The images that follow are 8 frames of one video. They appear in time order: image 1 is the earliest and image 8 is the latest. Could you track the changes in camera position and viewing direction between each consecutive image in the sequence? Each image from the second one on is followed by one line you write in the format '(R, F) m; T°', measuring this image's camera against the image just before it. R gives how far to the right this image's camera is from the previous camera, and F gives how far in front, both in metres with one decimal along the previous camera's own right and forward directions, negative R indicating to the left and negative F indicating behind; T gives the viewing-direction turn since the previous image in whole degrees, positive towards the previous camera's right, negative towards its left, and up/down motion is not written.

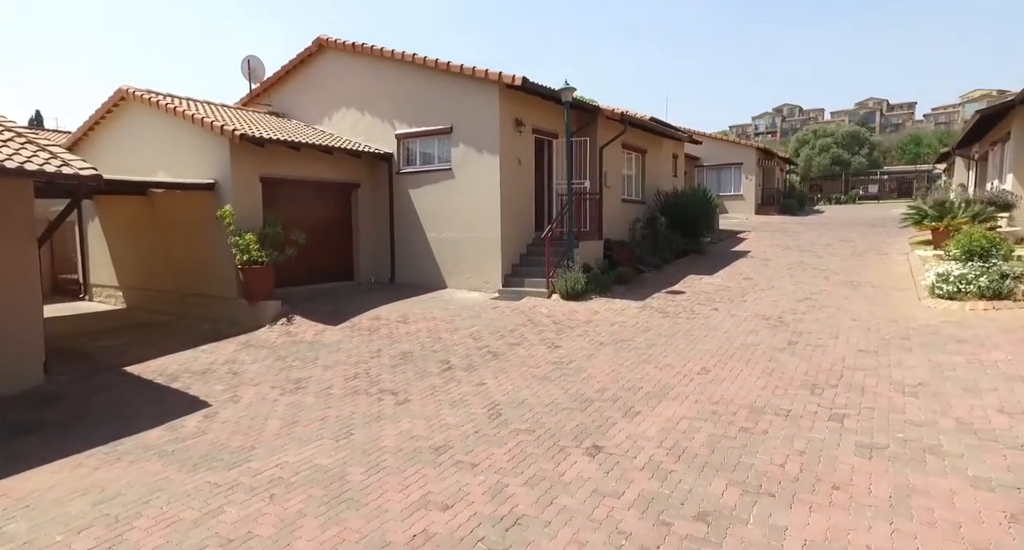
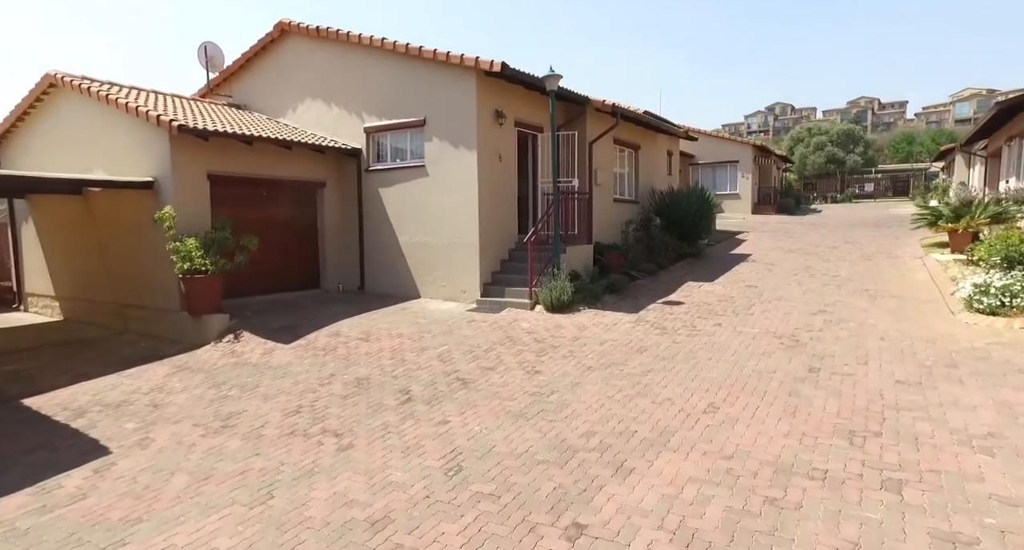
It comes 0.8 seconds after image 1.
(+0.2, +1.1) m; +1°
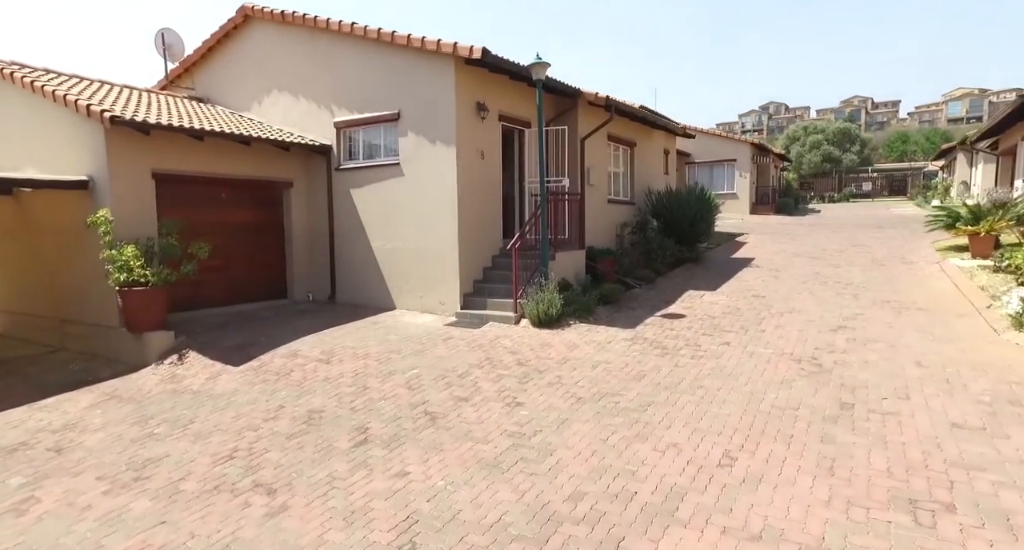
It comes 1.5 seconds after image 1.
(+0.2, +1.0) m; +1°
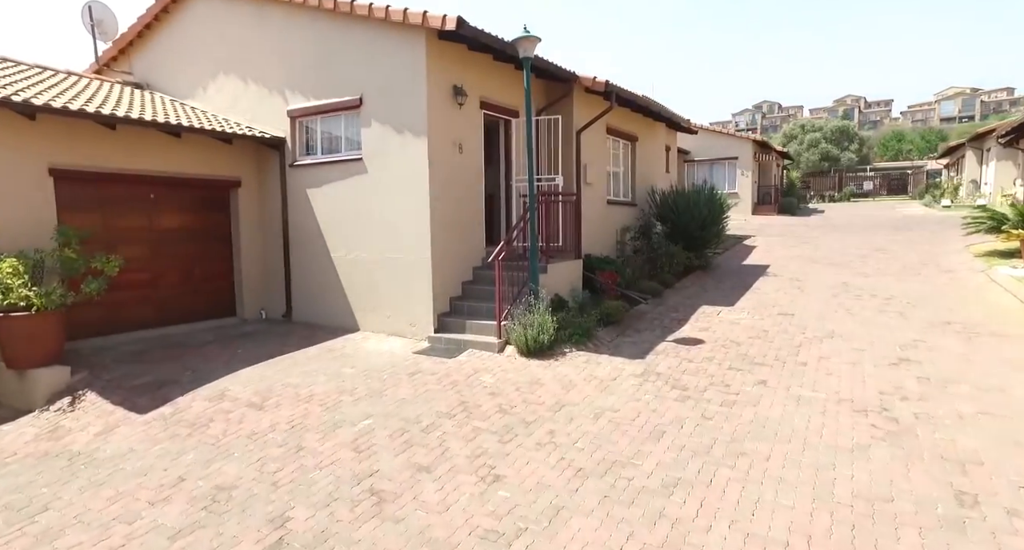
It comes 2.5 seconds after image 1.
(+0.1, +1.5) m; +1°
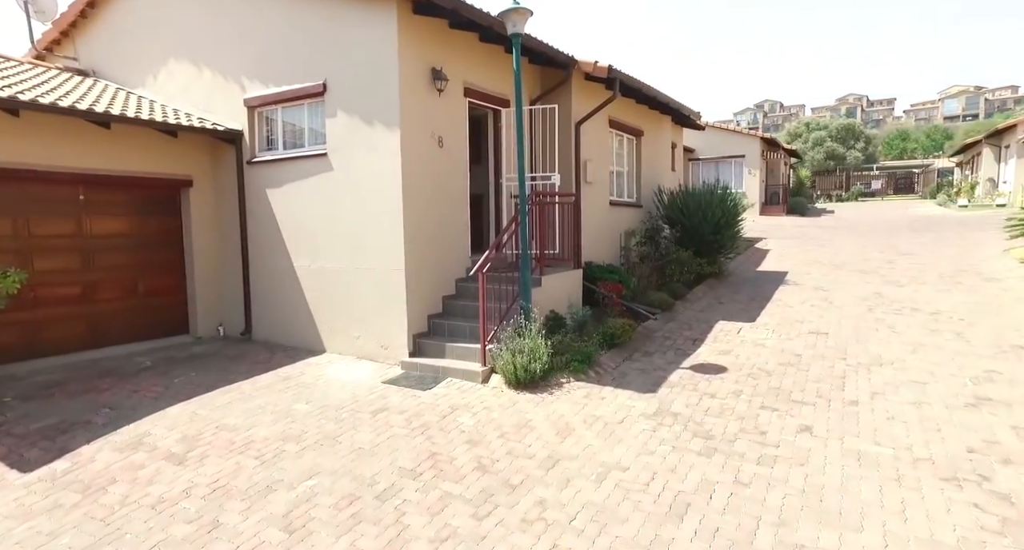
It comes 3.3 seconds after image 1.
(+0.1, +1.1) m; 0°
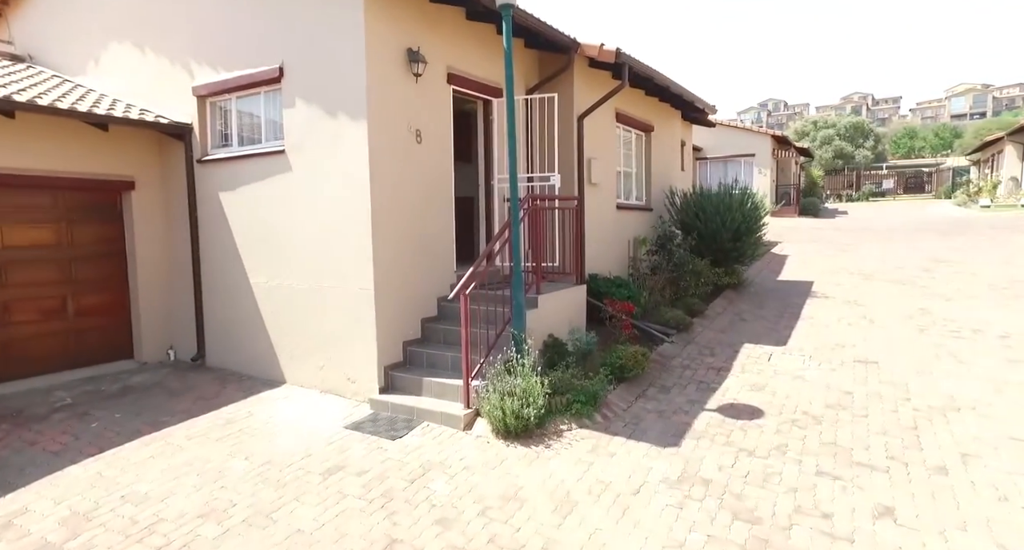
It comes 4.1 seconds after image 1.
(+0.1, +1.1) m; 0°
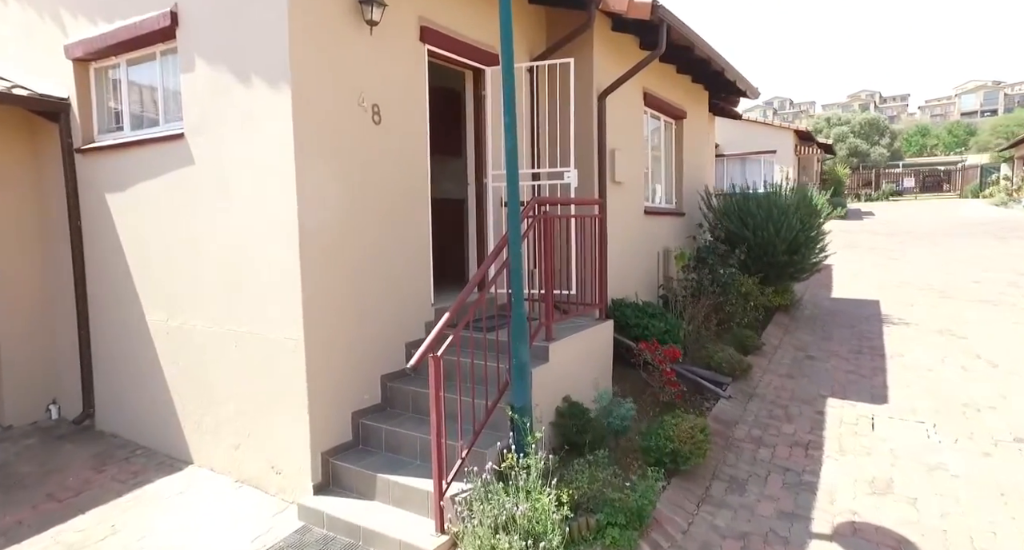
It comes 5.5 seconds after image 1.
(0.0, +1.9) m; 0°
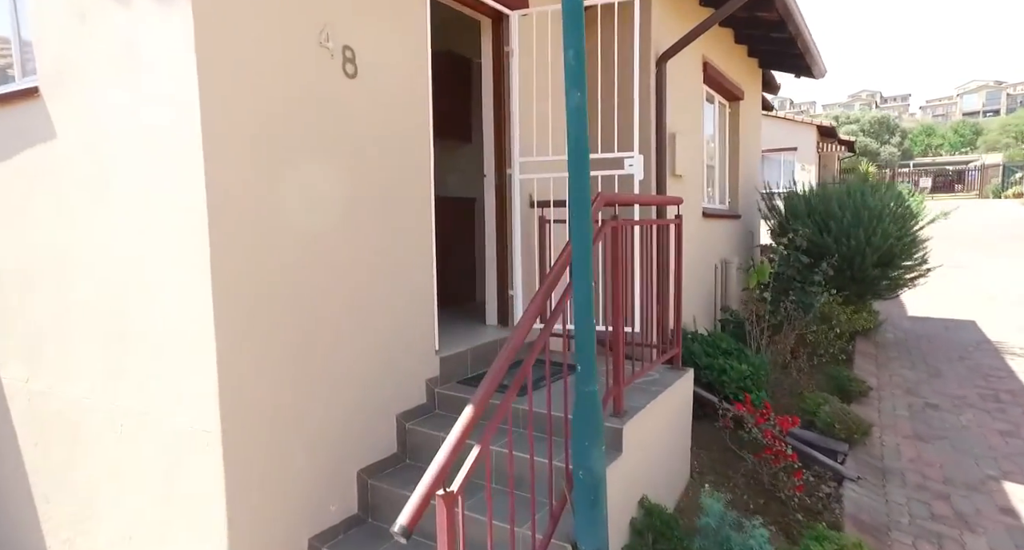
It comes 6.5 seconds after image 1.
(-0.3, +1.6) m; 0°
